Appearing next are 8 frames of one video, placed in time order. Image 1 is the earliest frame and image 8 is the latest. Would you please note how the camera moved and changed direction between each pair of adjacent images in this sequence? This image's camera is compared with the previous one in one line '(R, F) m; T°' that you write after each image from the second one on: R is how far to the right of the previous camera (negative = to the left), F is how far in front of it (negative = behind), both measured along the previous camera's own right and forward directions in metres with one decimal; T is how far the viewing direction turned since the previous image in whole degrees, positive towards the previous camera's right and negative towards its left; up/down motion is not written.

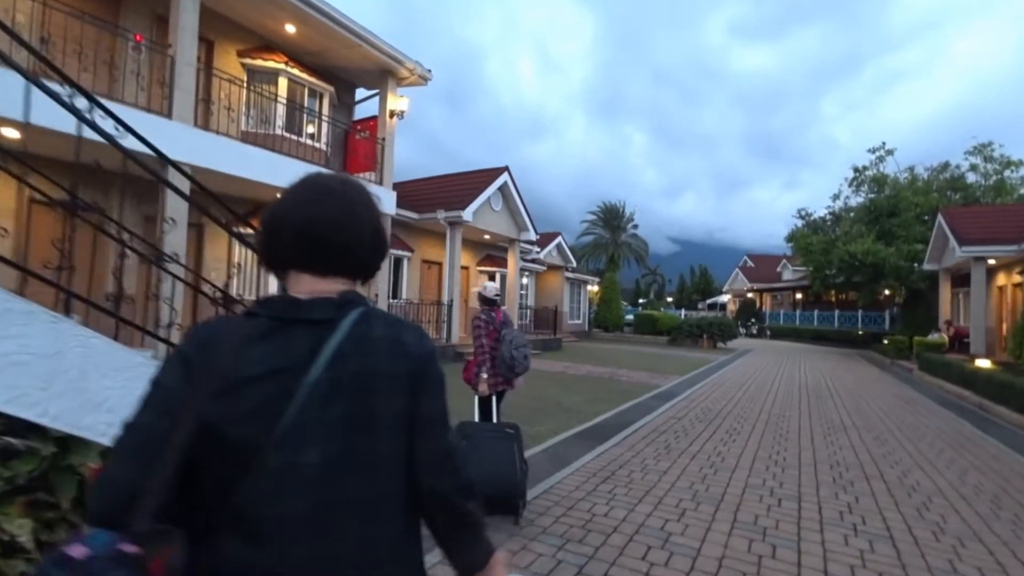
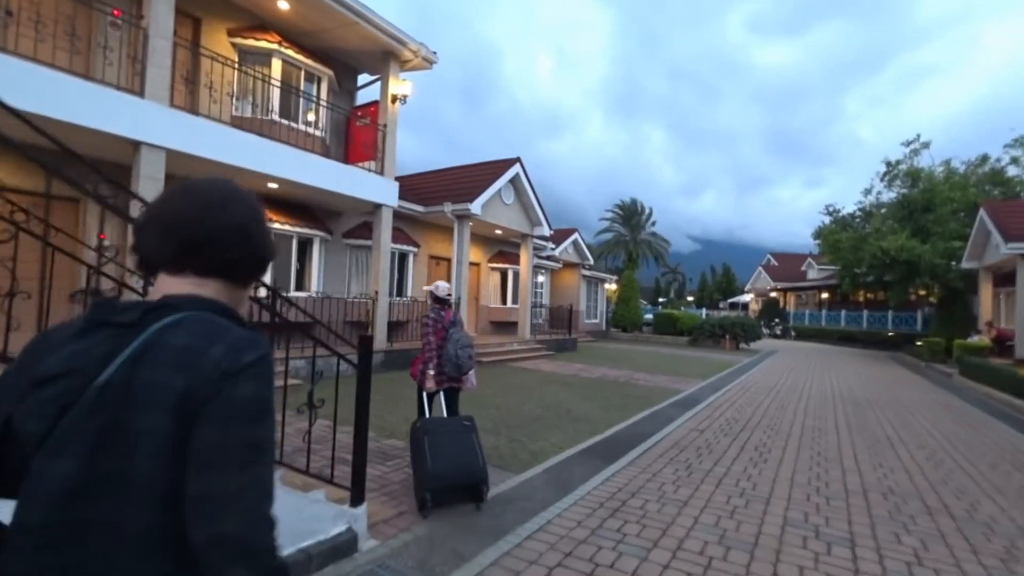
(+0.2, +0.8) m; -2°
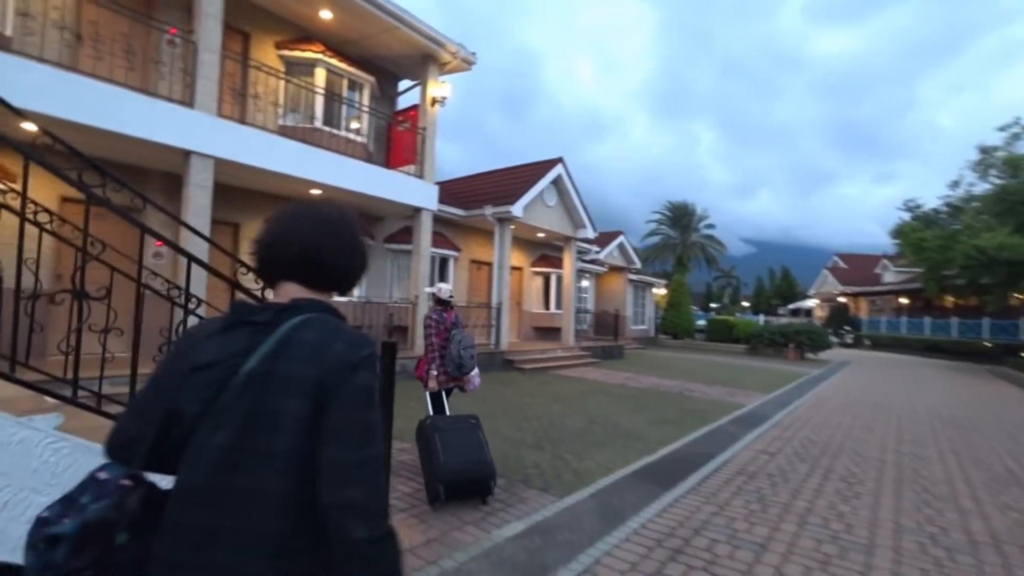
(+0.1, +0.6) m; -6°
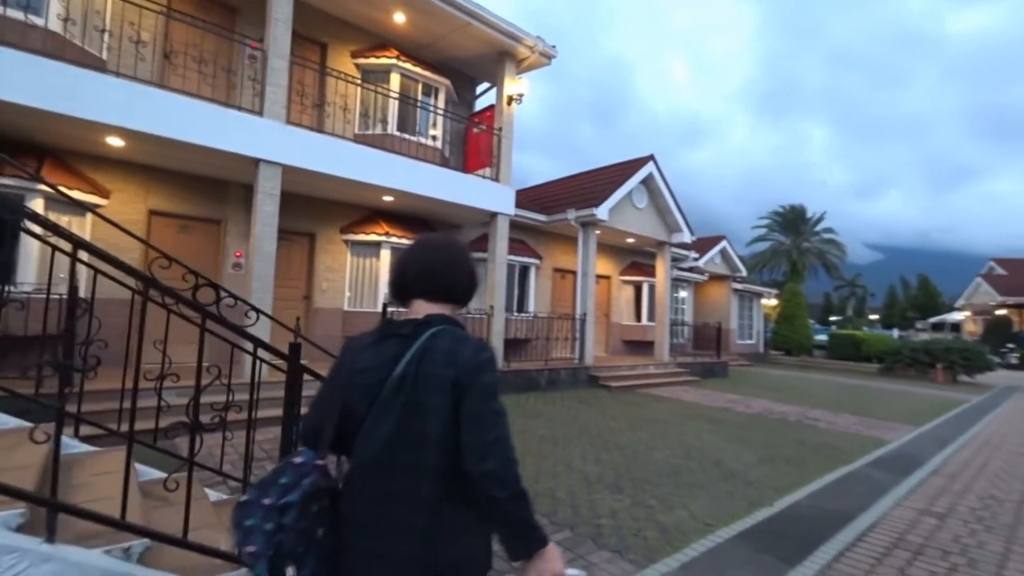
(+0.2, +1.0) m; -11°
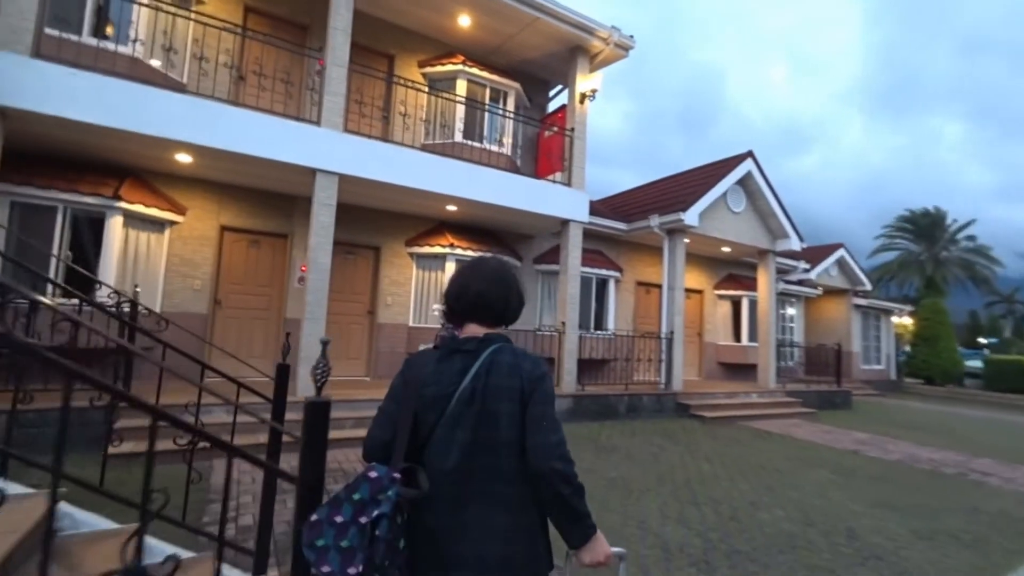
(+0.3, +1.0) m; -10°
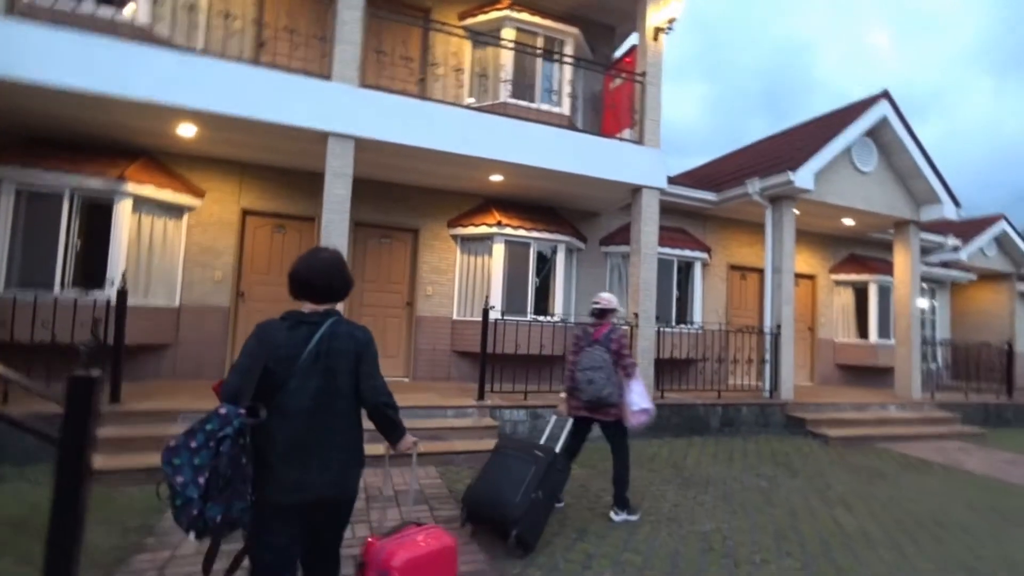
(+0.4, +1.8) m; -10°
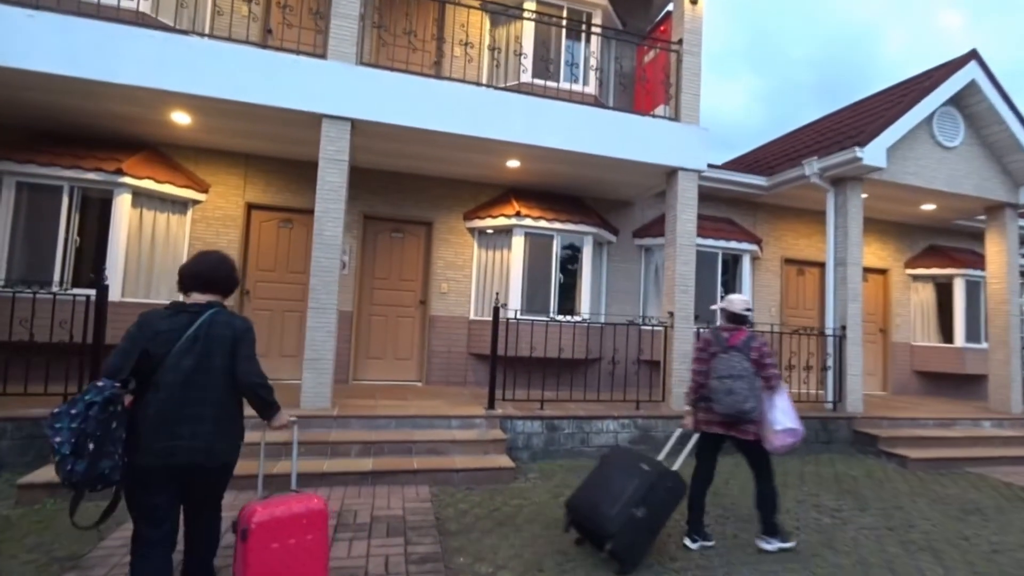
(+0.4, +0.8) m; -5°
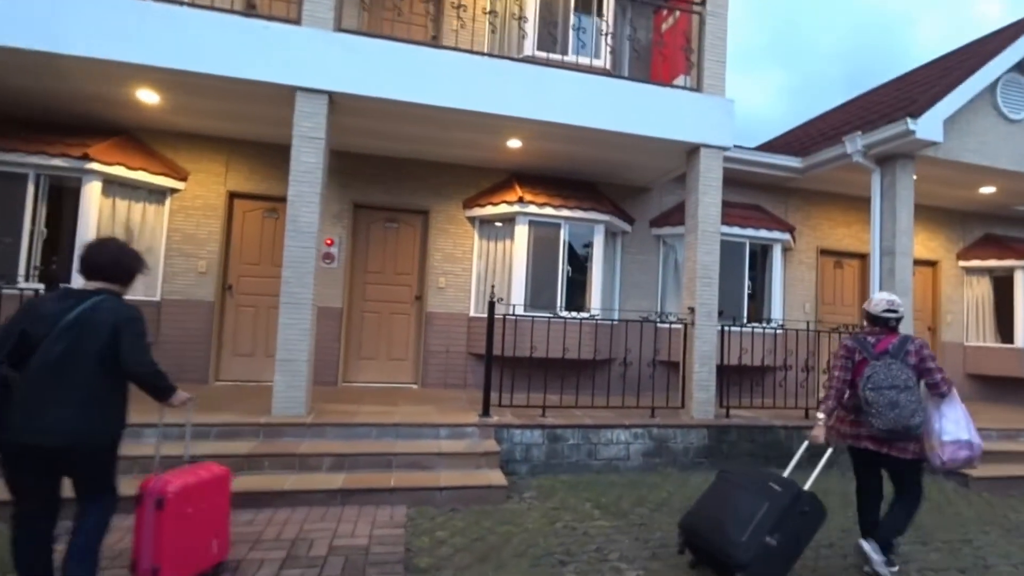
(+0.3, +0.7) m; -3°
